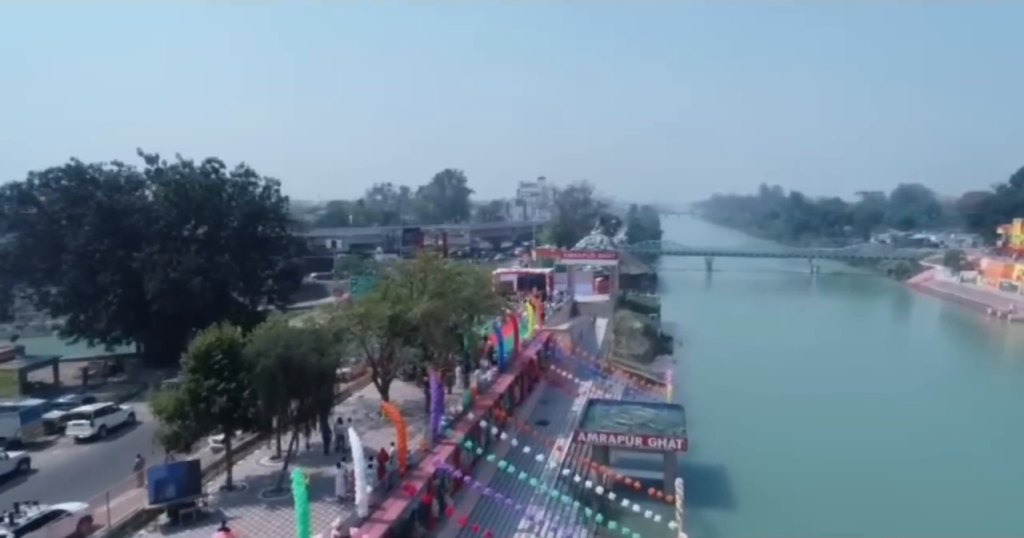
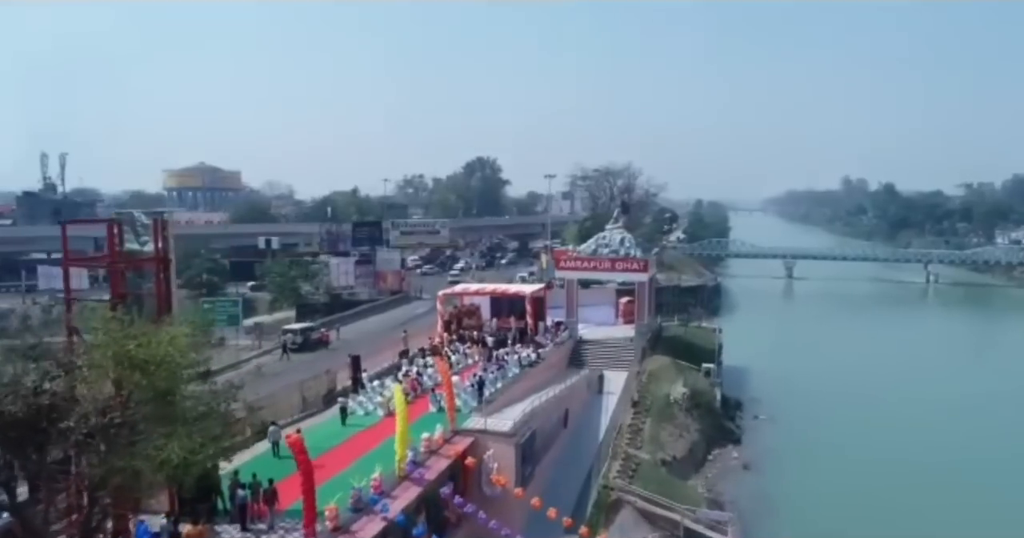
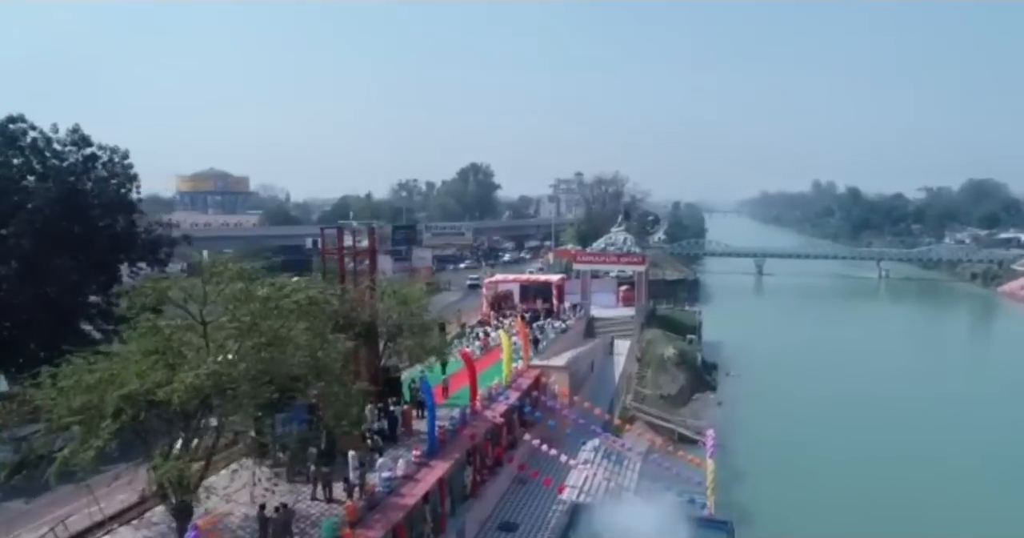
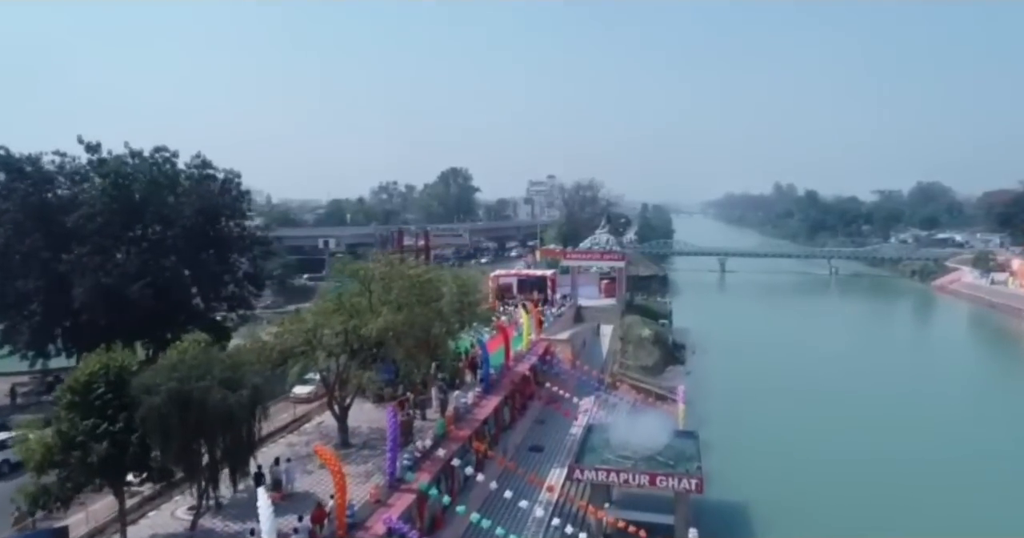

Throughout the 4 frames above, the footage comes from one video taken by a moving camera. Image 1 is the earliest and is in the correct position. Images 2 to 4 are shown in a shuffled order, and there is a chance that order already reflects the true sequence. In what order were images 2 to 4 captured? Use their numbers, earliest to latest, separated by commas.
4, 3, 2
